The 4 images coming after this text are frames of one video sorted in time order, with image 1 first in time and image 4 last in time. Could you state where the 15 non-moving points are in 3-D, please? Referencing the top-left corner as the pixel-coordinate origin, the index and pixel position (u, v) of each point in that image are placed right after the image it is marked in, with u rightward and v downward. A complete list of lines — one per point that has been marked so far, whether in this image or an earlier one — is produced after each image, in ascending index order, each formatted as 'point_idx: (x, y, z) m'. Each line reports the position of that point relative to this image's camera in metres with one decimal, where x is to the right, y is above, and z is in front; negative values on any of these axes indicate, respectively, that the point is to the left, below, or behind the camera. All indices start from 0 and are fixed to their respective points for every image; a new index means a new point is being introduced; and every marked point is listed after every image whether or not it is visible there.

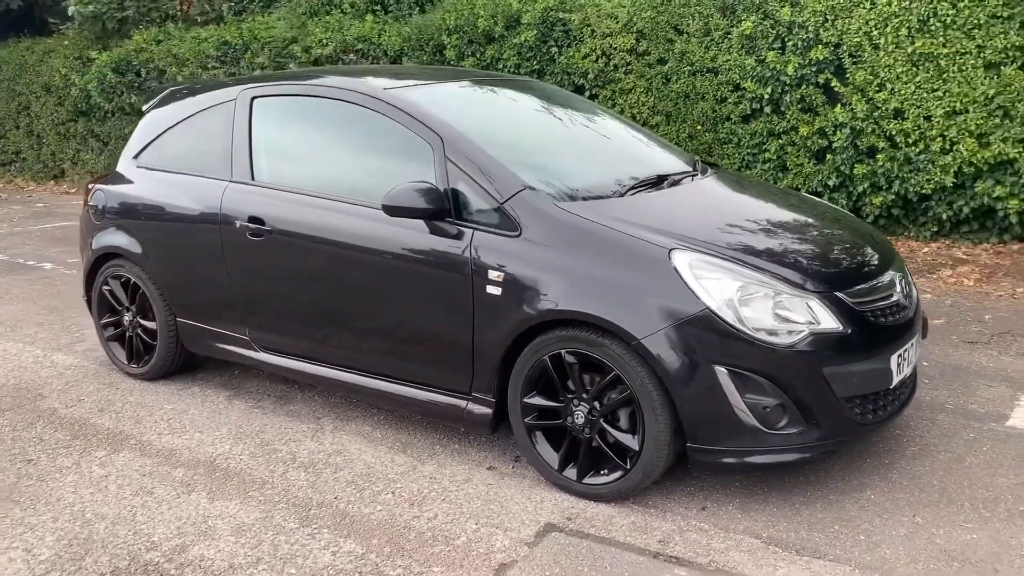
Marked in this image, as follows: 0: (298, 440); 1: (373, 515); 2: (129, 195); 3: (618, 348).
0: (-0.9, -0.7, +3.9) m
1: (-0.5, -0.8, +3.2) m
2: (-2.0, +0.5, +4.6) m
3: (+0.4, -0.2, +3.1) m
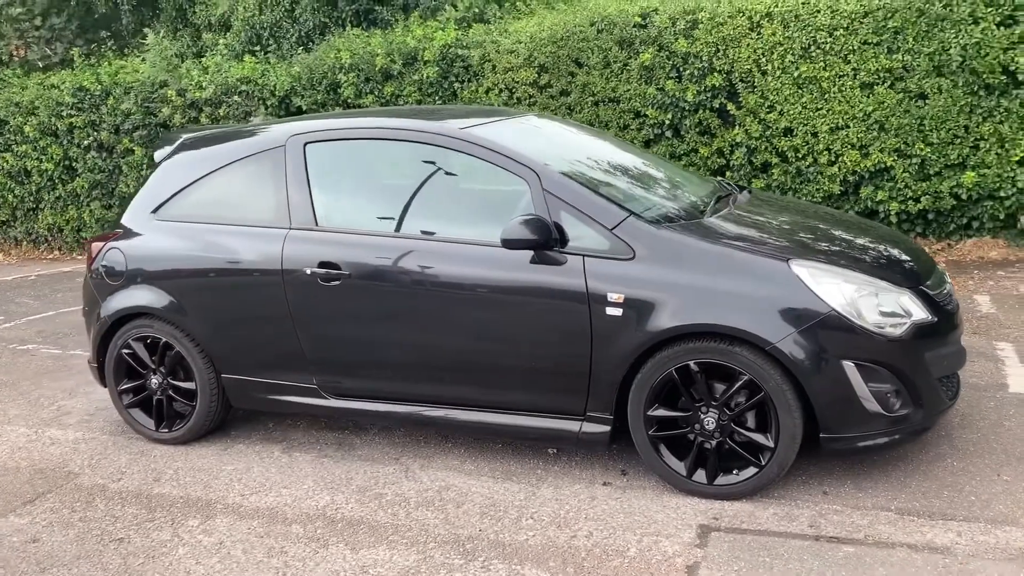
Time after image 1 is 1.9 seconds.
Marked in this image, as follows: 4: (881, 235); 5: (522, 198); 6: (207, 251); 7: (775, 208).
0: (-0.5, -0.9, +3.9) m
1: (+0.1, -0.9, +3.3) m
2: (-1.7, +0.2, +4.3) m
3: (+0.9, -0.3, +3.4) m
4: (+1.8, +0.2, +4.1) m
5: (+0.1, +0.4, +3.8) m
6: (-1.4, +0.2, +4.2) m
7: (+1.3, +0.4, +4.4) m
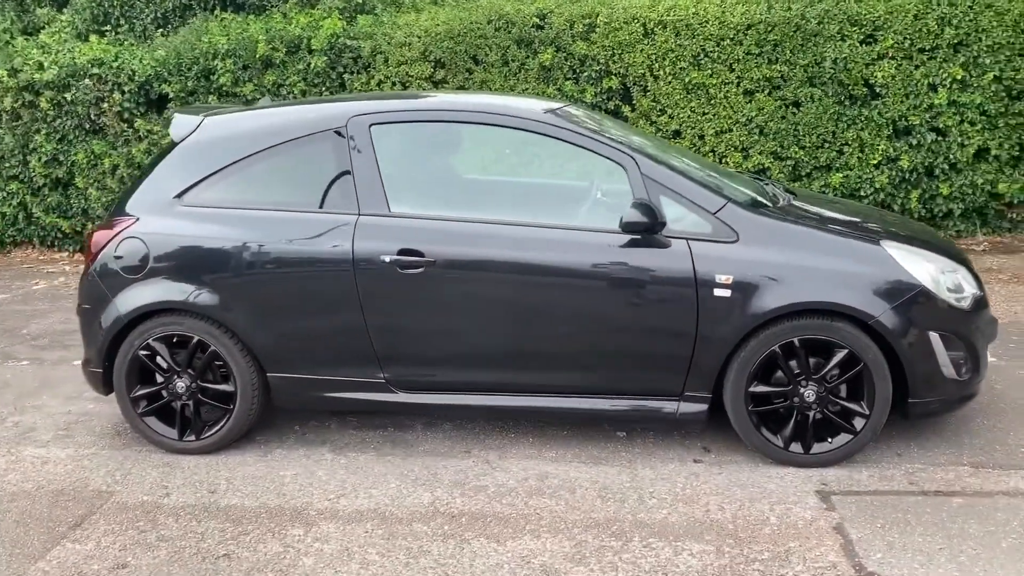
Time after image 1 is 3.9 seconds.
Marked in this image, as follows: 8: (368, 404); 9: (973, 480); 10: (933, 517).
0: (-0.1, -0.8, +3.8) m
1: (+0.6, -0.9, +3.4) m
2: (-1.4, +0.2, +3.9) m
3: (+1.4, -0.2, +3.6) m
4: (+2.0, +0.3, +4.6) m
5: (+0.5, +0.5, +3.8) m
6: (-1.1, +0.2, +3.9) m
7: (+1.5, +0.5, +4.7) m
8: (-0.7, -0.5, +4.0) m
9: (+1.9, -0.8, +3.6) m
10: (+1.6, -0.9, +3.3) m
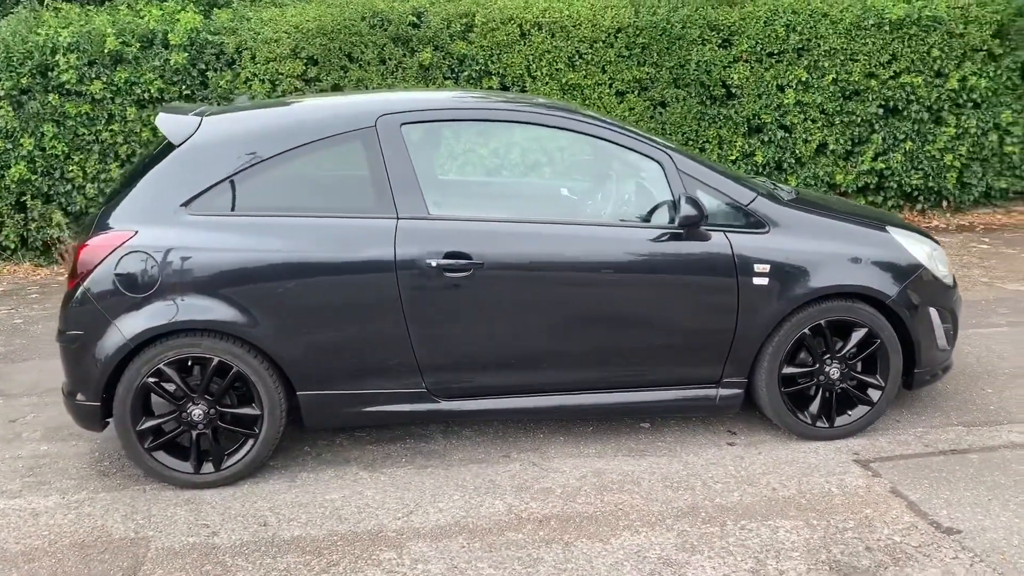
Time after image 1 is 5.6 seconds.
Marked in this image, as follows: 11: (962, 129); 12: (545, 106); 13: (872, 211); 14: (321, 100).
0: (+0.1, -0.8, +3.7) m
1: (+0.9, -0.8, +3.5) m
2: (-1.2, +0.1, +3.6) m
3: (+1.6, -0.1, +3.9) m
4: (+1.9, +0.4, +5.0) m
5: (+0.6, +0.5, +3.9) m
6: (-0.9, +0.2, +3.6) m
7: (+1.4, +0.5, +5.0) m
8: (-0.5, -0.6, +3.8) m
9: (+2.1, -0.7, +4.0) m
10: (+1.9, -0.8, +3.7) m
11: (+4.5, +1.6, +9.1) m
12: (+0.2, +0.8, +4.0) m
13: (+1.8, +0.4, +4.3) m
14: (-0.9, +0.8, +3.9) m
